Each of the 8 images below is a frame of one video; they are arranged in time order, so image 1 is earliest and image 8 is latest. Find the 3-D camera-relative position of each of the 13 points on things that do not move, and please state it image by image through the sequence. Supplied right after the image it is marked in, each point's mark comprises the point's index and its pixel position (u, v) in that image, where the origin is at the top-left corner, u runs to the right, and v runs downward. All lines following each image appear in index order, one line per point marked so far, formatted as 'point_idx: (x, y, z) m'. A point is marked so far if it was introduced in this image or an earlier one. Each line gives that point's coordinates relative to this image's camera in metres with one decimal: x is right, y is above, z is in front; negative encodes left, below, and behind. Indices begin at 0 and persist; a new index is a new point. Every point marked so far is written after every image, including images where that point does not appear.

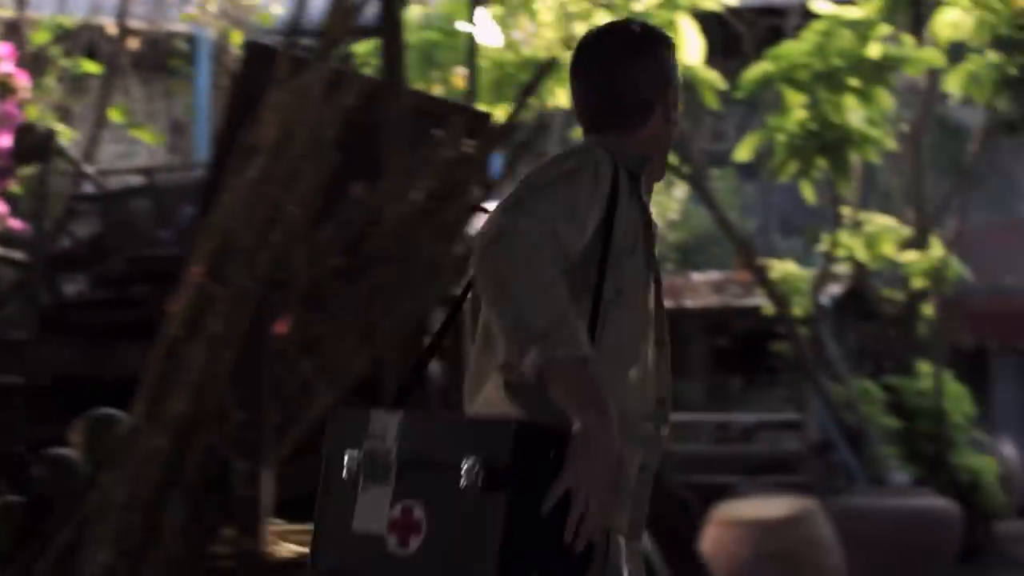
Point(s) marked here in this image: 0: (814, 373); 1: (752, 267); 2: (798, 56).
0: (+2.1, -0.6, +10.1) m
1: (+1.5, +0.2, +9.3) m
2: (+1.7, +1.4, +8.7) m
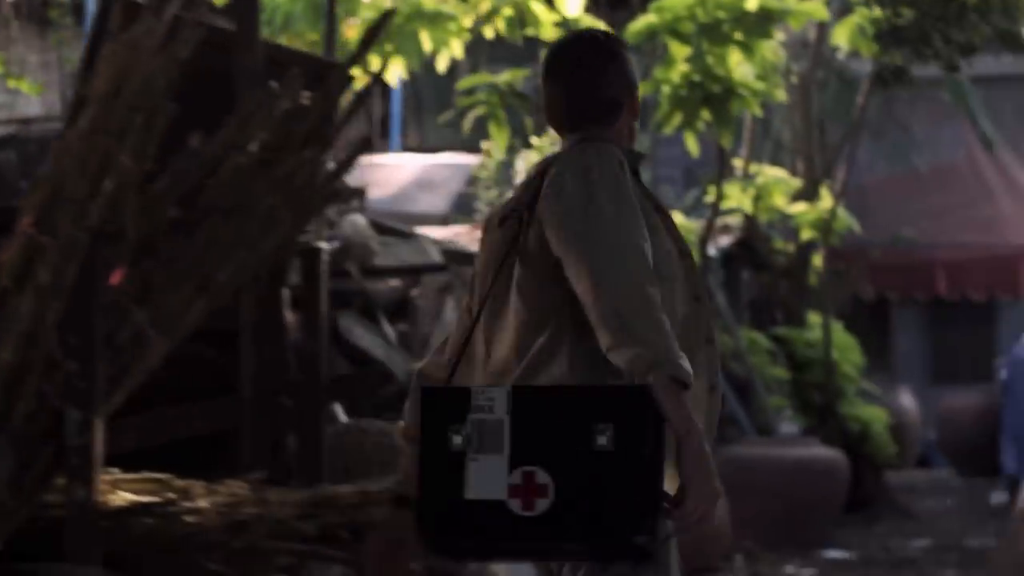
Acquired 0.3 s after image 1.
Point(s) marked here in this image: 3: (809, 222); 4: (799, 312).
0: (+1.3, -0.3, +10.3) m
1: (+0.8, +0.5, +9.4) m
2: (+1.0, +1.7, +8.7) m
3: (+2.2, +0.5, +10.8) m
4: (+2.3, -0.2, +11.5) m
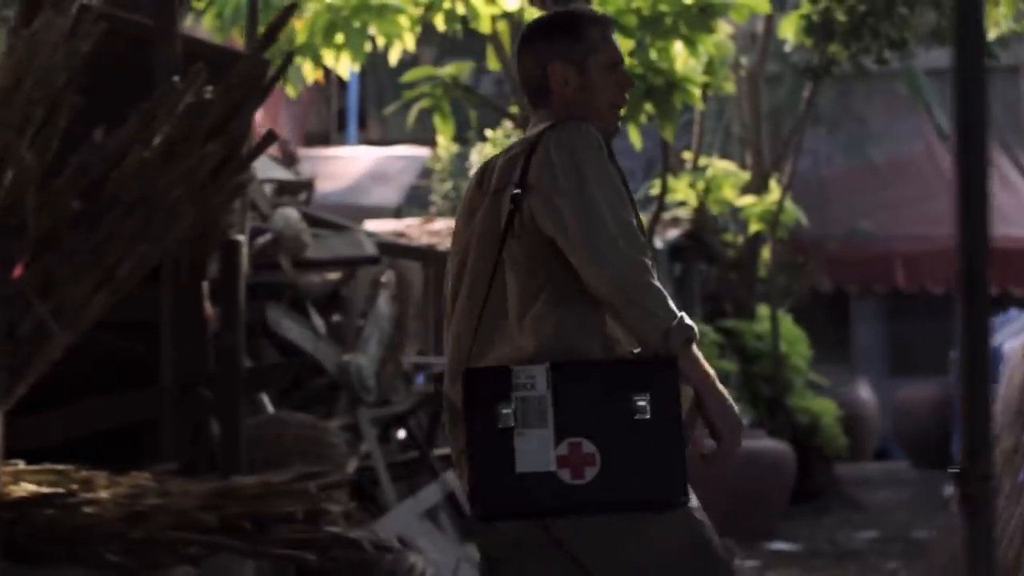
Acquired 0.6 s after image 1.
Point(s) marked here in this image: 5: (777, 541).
0: (+0.9, -0.2, +10.3) m
1: (+0.5, +0.5, +9.5) m
2: (+0.7, +1.7, +8.8) m
3: (+1.8, +0.5, +10.8) m
4: (+1.9, -0.1, +11.6) m
5: (+1.8, -1.7, +9.9) m
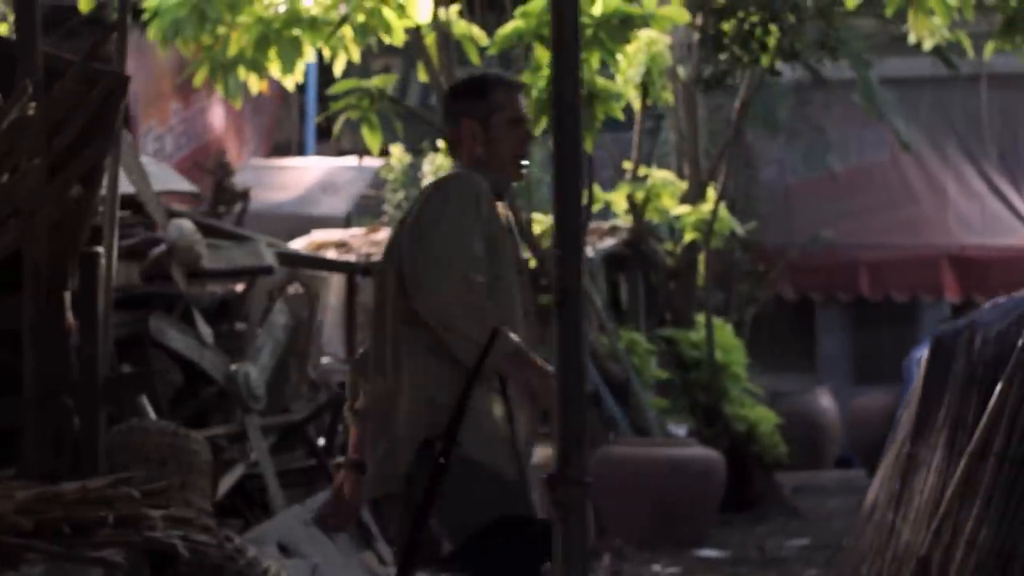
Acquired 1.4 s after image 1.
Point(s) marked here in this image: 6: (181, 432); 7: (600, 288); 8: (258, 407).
0: (+0.5, -0.3, +10.4) m
1: (0.0, +0.5, +9.6) m
2: (+0.2, +1.7, +8.9) m
3: (+1.3, +0.5, +10.9) m
4: (+1.4, -0.2, +11.7) m
5: (+1.3, -1.8, +10.0) m
6: (-1.1, -0.5, +4.9) m
7: (+0.6, 0.0, +11.0) m
8: (-1.1, -0.5, +6.3) m
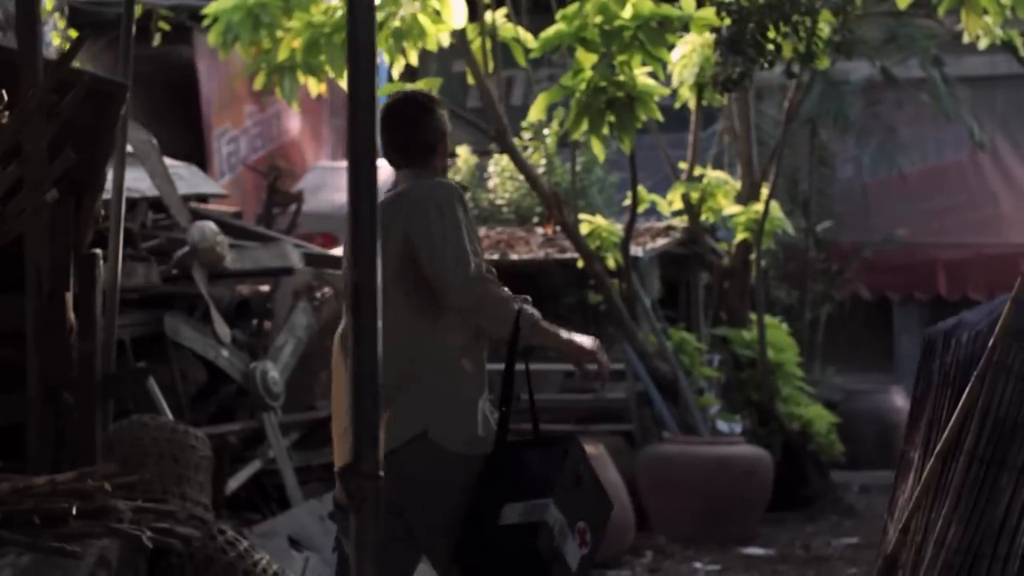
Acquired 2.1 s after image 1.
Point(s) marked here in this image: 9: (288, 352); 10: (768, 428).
0: (+0.8, -0.3, +10.4) m
1: (+0.3, +0.5, +9.6) m
2: (+0.4, +1.7, +8.9) m
3: (+1.7, +0.5, +10.9) m
4: (+1.8, -0.2, +11.6) m
5: (+1.6, -1.8, +10.0) m
6: (-1.1, -0.5, +5.0) m
7: (+1.0, 0.0, +11.0) m
8: (-1.1, -0.5, +6.5) m
9: (-1.0, -0.3, +6.8) m
10: (+2.0, -1.1, +11.1) m
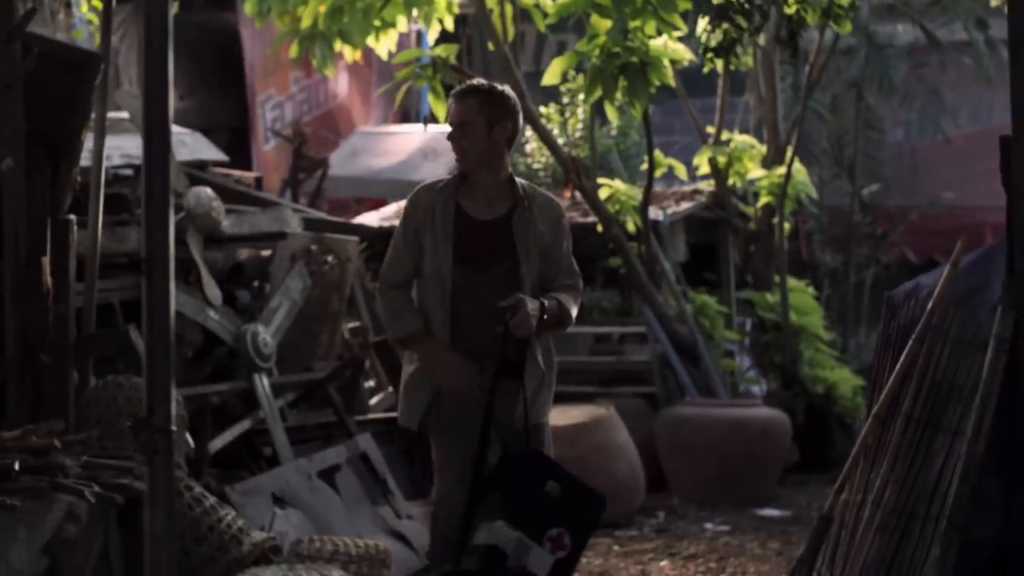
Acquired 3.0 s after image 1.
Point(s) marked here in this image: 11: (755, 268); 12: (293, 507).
0: (+1.0, 0.0, +10.5) m
1: (+0.4, +0.7, +9.7) m
2: (+0.5, +1.9, +9.0) m
3: (+1.9, +0.7, +10.9) m
4: (+2.0, +0.1, +11.6) m
5: (+1.8, -1.5, +10.0) m
6: (-1.3, -0.4, +5.2) m
7: (+1.2, +0.3, +11.1) m
8: (-1.1, -0.4, +6.7) m
9: (-1.1, -0.1, +6.9) m
10: (+2.1, -0.8, +11.1) m
11: (+1.9, +0.2, +11.6) m
12: (-0.9, -0.9, +6.2) m
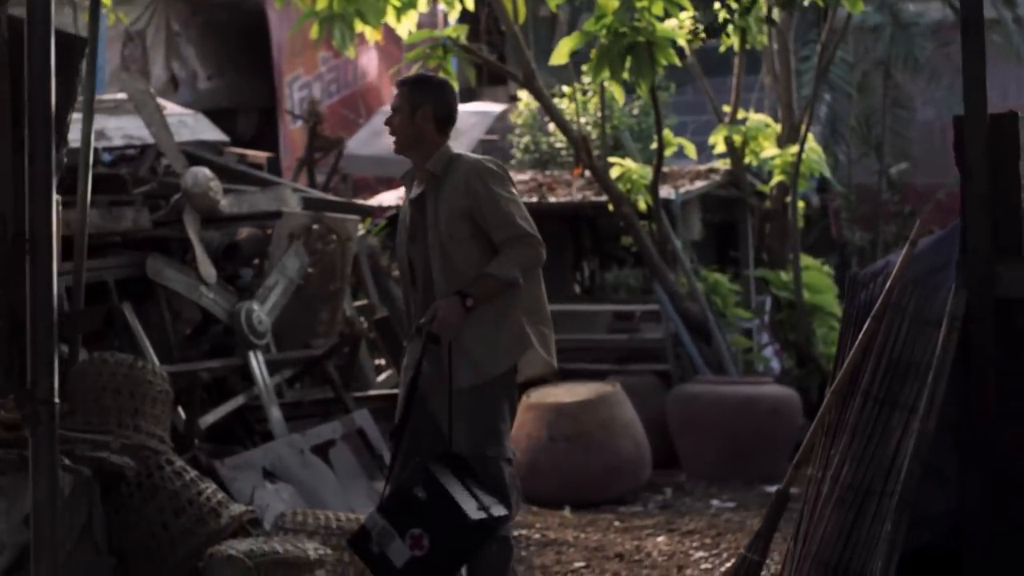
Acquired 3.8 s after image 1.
0: (+1.0, +0.2, +10.5) m
1: (+0.4, +0.8, +9.8) m
2: (+0.5, +2.0, +9.0) m
3: (+2.0, +0.9, +10.9) m
4: (+2.2, +0.3, +11.6) m
5: (+1.8, -1.4, +10.1) m
6: (-1.4, -0.3, +5.3) m
7: (+1.3, +0.4, +11.1) m
8: (-1.2, -0.3, +6.8) m
9: (-1.1, 0.0, +7.1) m
10: (+2.2, -0.6, +11.1) m
11: (+2.1, +0.3, +11.6) m
12: (-1.0, -0.8, +6.3) m
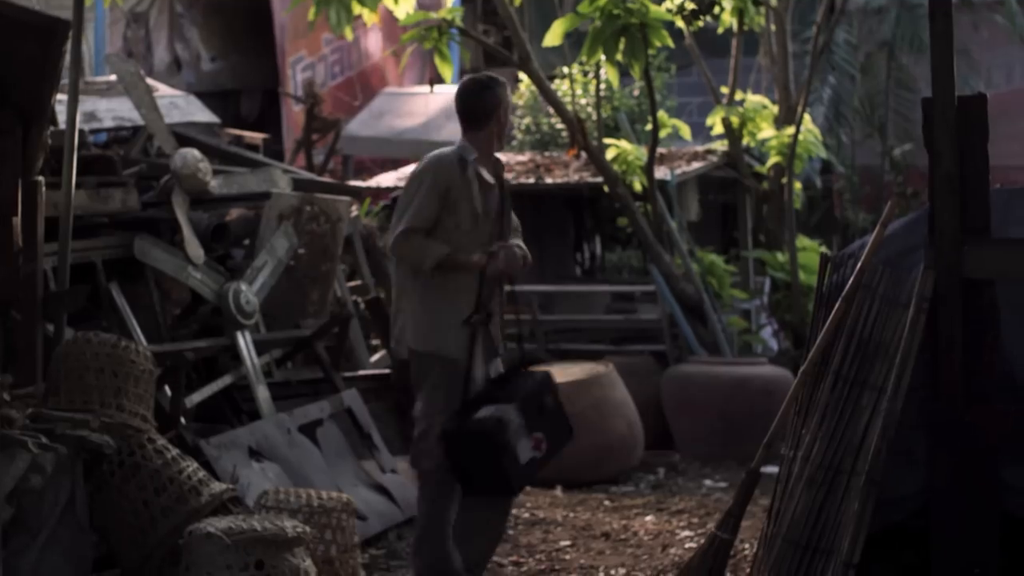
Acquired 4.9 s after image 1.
0: (+1.0, +0.3, +10.6) m
1: (+0.4, +1.0, +9.8) m
2: (+0.5, +2.1, +9.0) m
3: (+2.0, +1.0, +10.9) m
4: (+2.1, +0.4, +11.6) m
5: (+1.8, -1.2, +10.1) m
6: (-1.5, -0.2, +5.4) m
7: (+1.3, +0.6, +11.1) m
8: (-1.2, -0.2, +6.9) m
9: (-1.2, +0.1, +7.1) m
10: (+2.2, -0.5, +11.2) m
11: (+2.0, +0.5, +11.6) m
12: (-1.1, -0.7, +6.4) m
